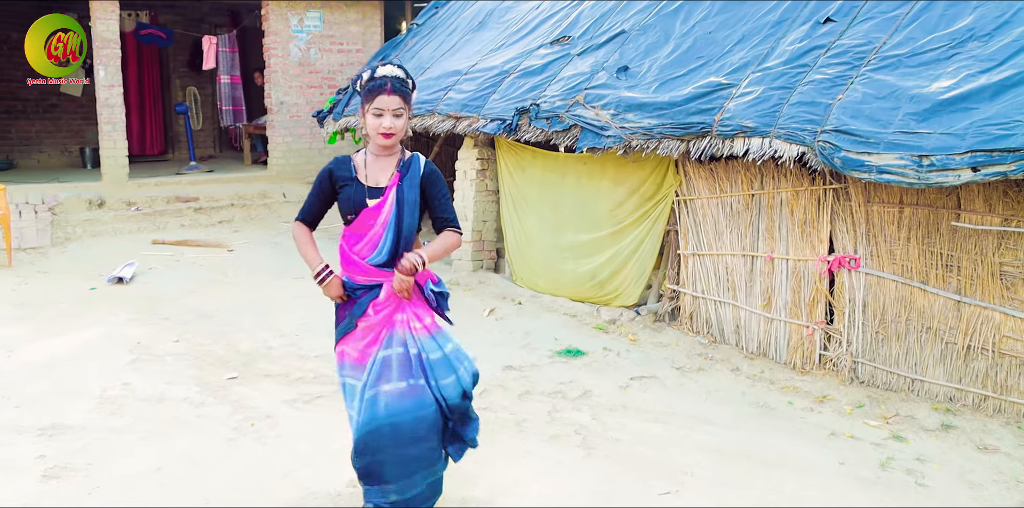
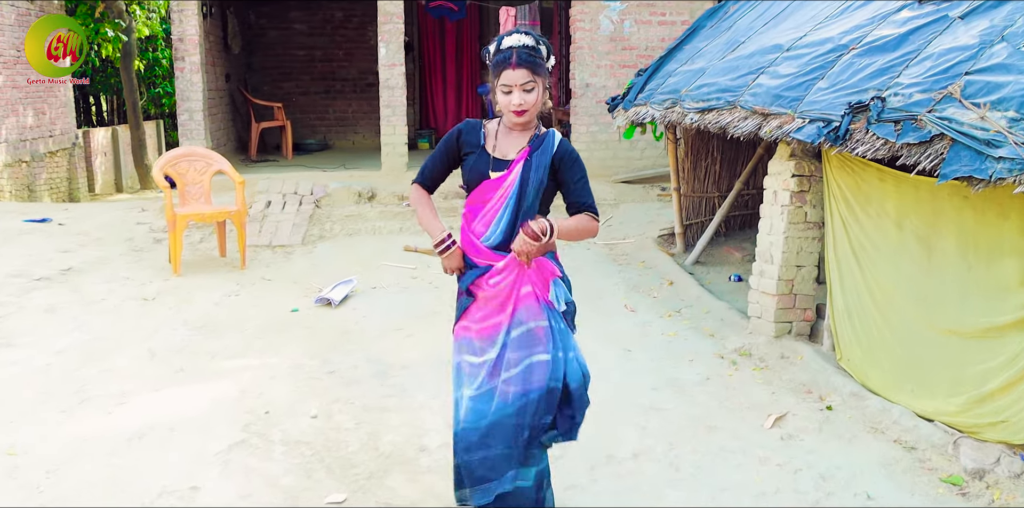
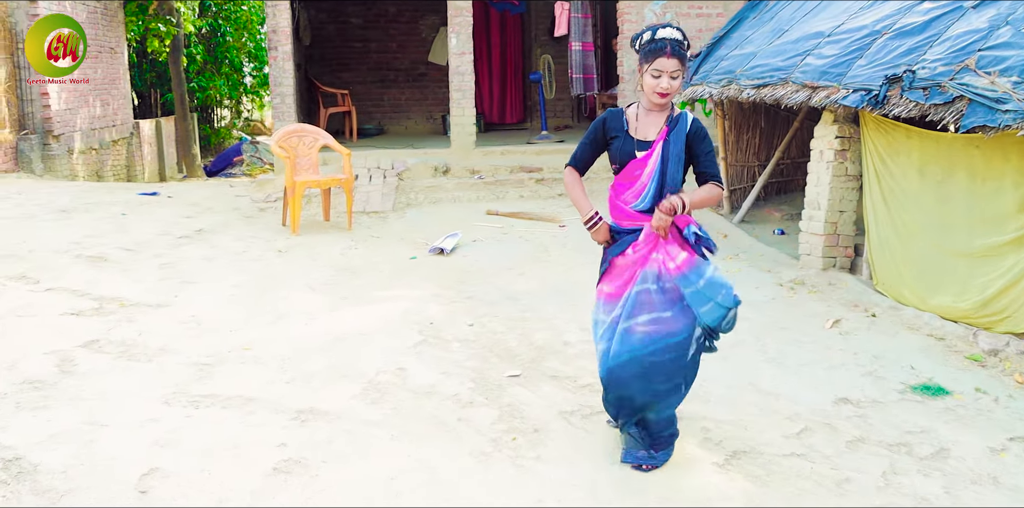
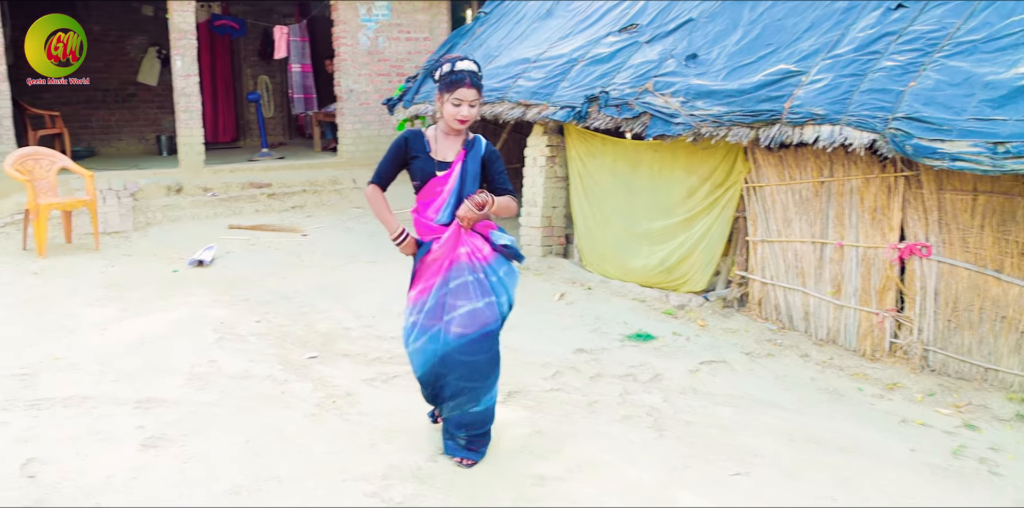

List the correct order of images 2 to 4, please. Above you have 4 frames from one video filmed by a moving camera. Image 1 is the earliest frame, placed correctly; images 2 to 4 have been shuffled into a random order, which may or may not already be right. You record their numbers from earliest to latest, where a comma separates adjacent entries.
4, 3, 2
